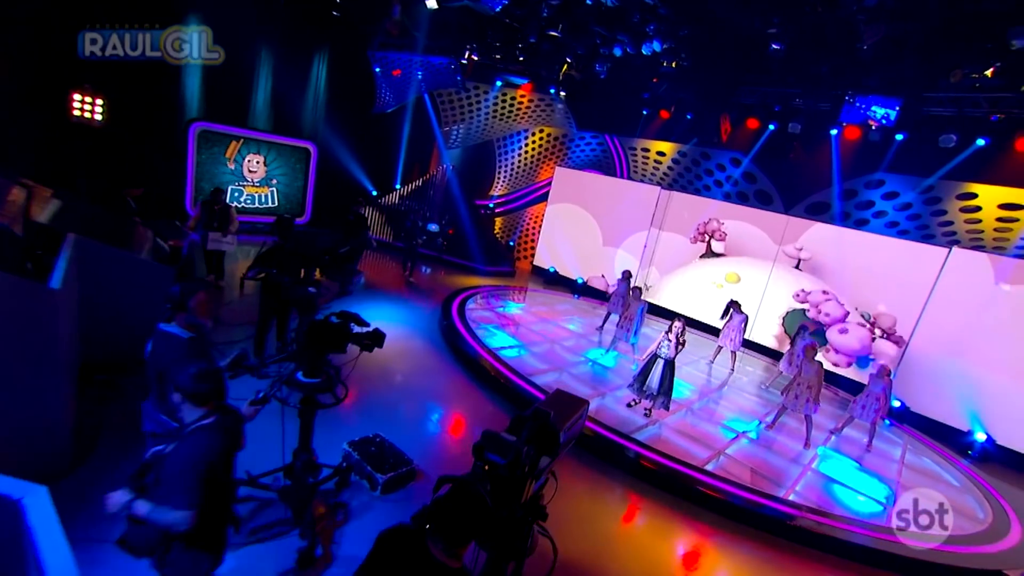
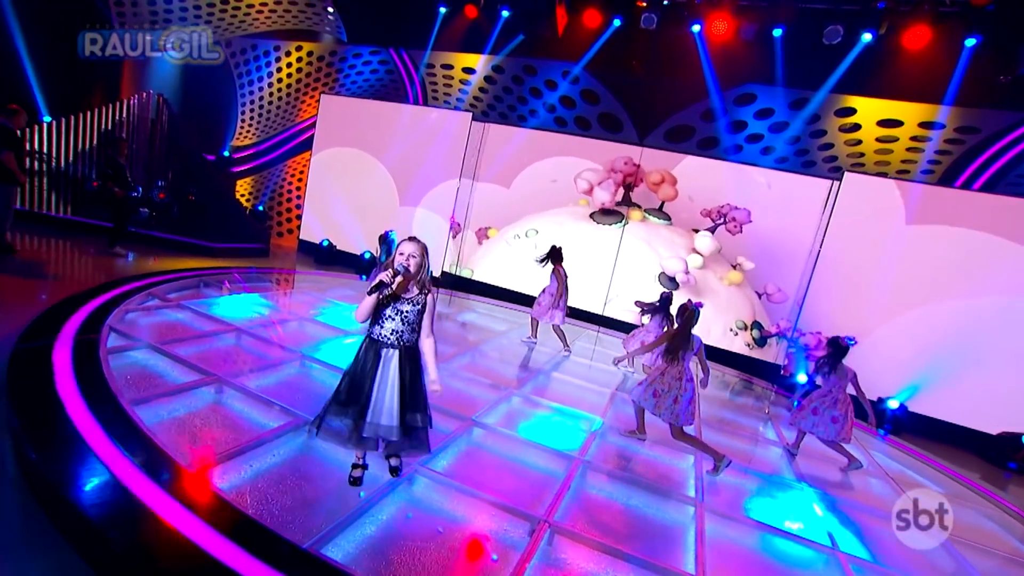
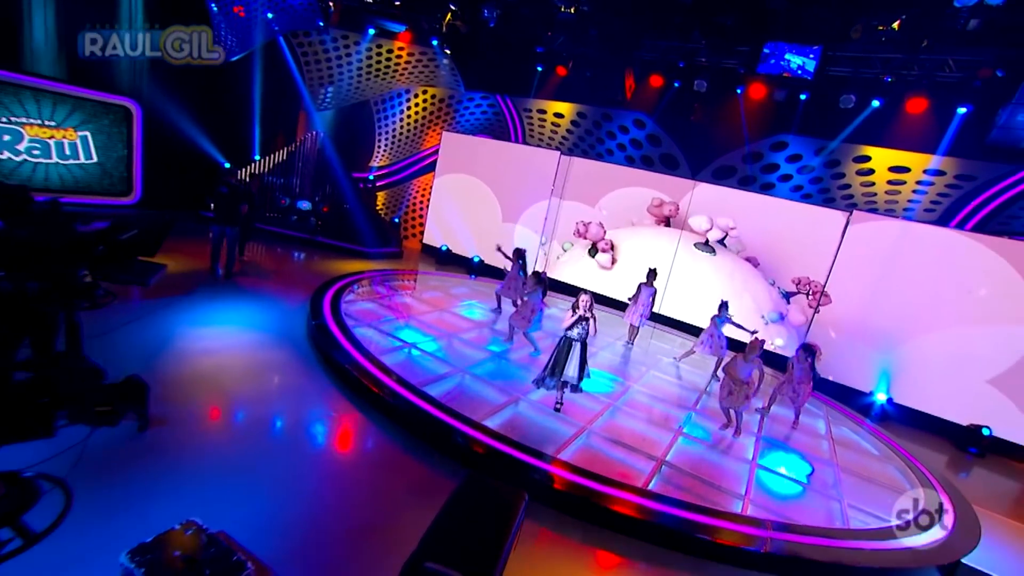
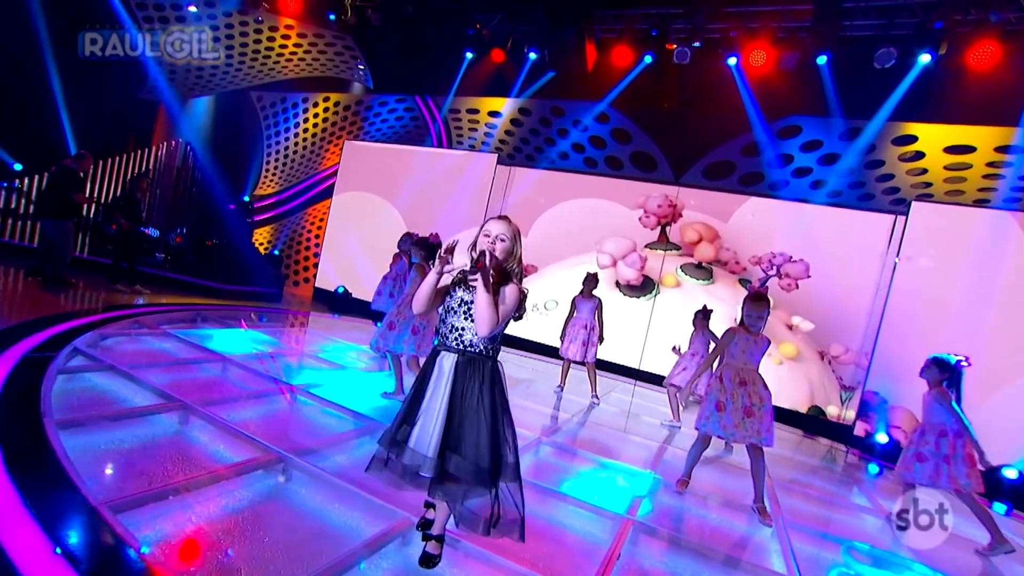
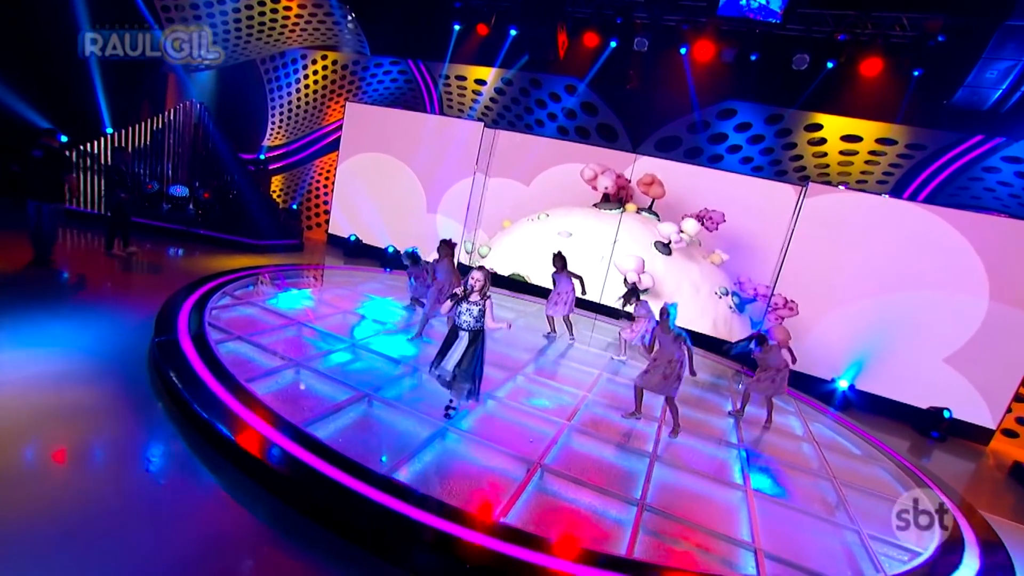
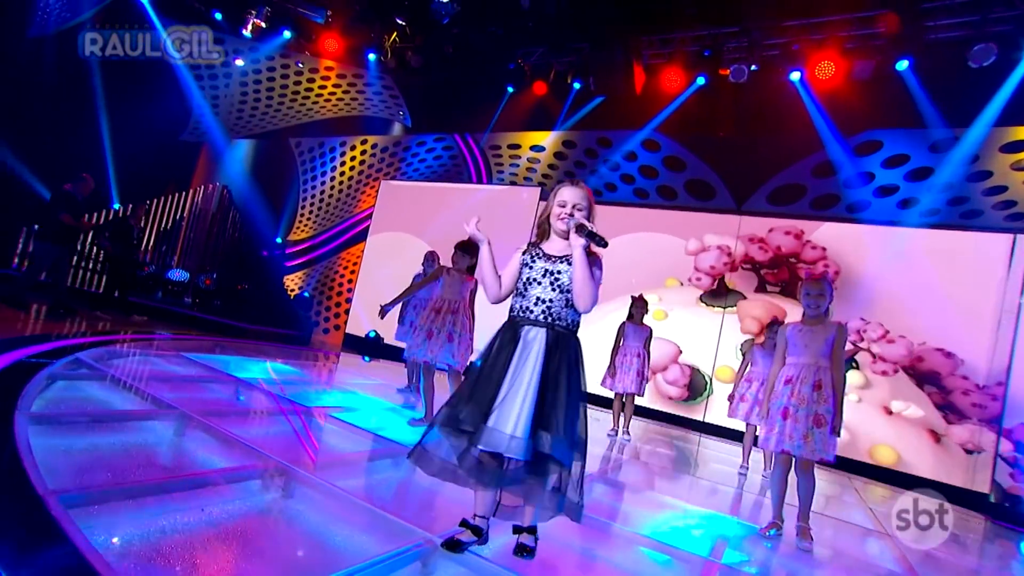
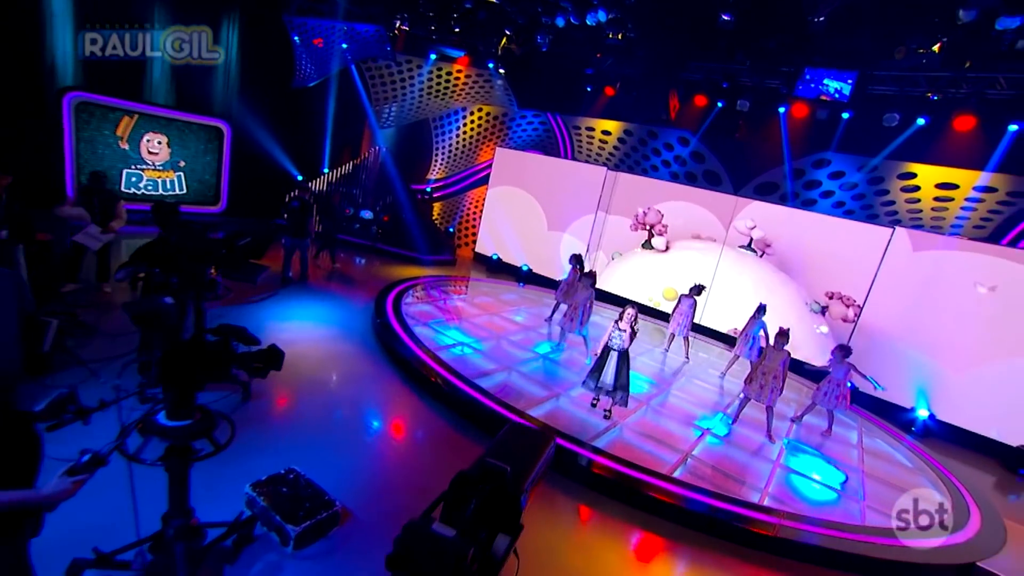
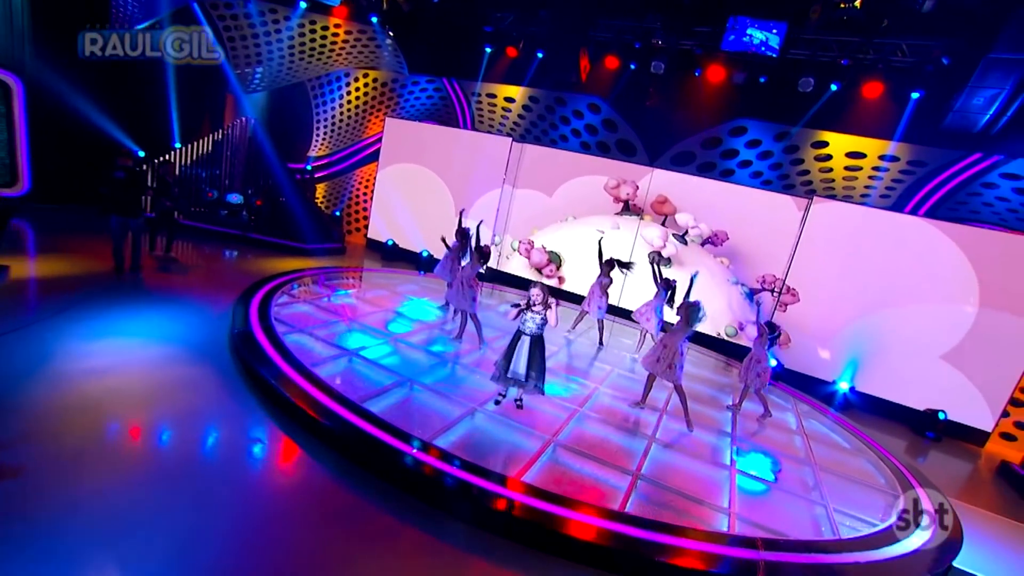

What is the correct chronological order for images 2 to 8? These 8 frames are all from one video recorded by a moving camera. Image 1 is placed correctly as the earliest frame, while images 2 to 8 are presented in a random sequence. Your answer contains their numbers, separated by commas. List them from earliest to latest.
7, 3, 8, 5, 2, 4, 6
